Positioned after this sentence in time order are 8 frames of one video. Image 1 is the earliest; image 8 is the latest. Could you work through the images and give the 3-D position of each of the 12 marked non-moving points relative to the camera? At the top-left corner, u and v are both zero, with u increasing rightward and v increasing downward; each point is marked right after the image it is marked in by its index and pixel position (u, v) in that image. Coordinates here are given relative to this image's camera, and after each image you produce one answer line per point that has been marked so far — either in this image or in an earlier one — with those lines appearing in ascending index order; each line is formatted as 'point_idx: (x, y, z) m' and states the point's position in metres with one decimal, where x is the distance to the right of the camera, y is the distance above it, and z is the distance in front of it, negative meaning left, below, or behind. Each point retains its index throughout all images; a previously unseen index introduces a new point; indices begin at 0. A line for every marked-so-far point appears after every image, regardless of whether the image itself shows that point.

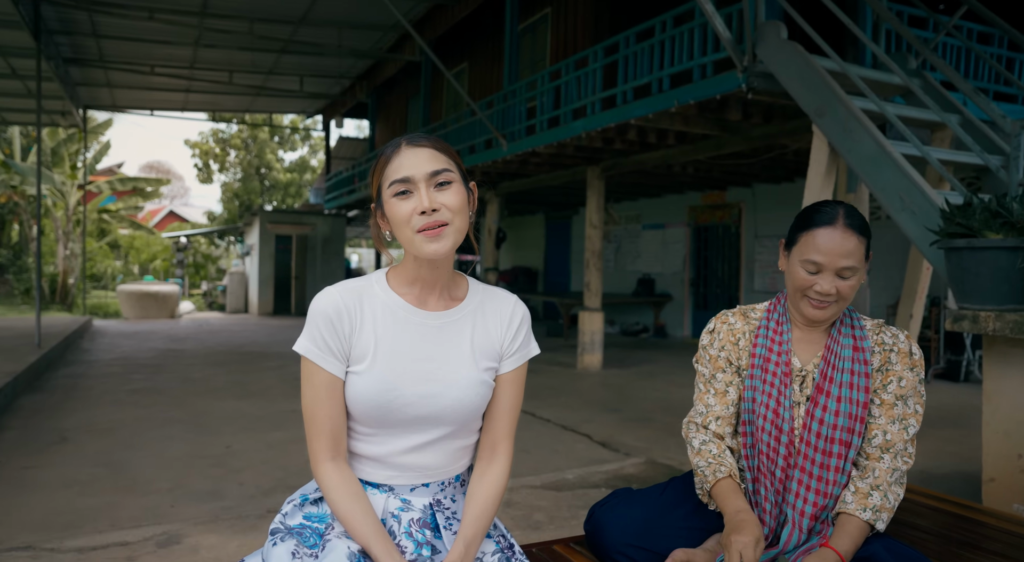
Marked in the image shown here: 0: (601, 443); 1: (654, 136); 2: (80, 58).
0: (+0.7, -1.3, +5.2) m
1: (+1.4, +1.5, +6.8) m
2: (-7.1, +3.7, +11.0) m
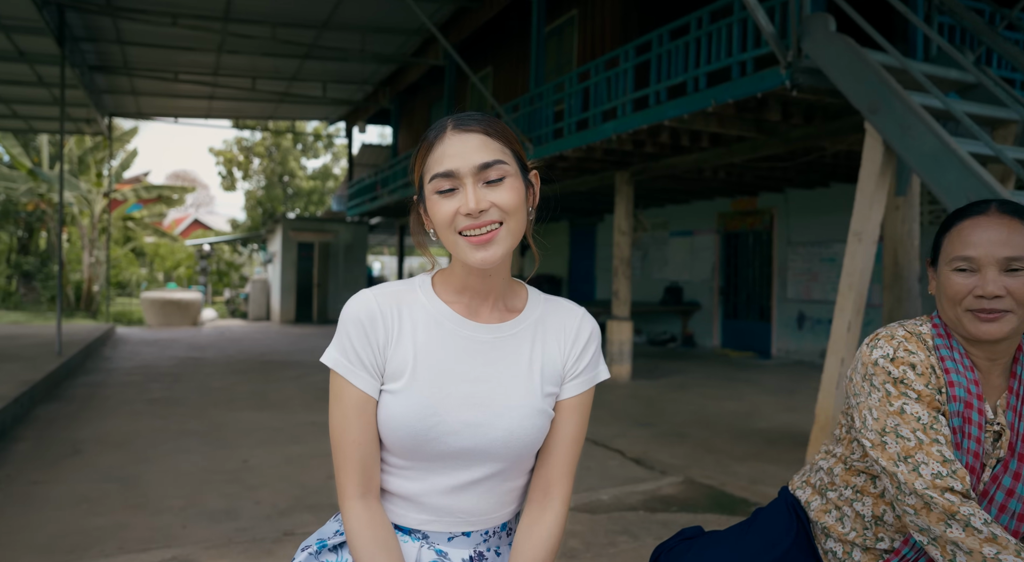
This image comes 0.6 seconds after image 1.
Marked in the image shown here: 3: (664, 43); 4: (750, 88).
0: (+0.9, -1.3, +4.9) m
1: (+1.7, +1.4, +6.6) m
2: (-6.7, +3.6, +11.0) m
3: (+1.3, +2.1, +5.9) m
4: (+1.7, +1.4, +4.9) m
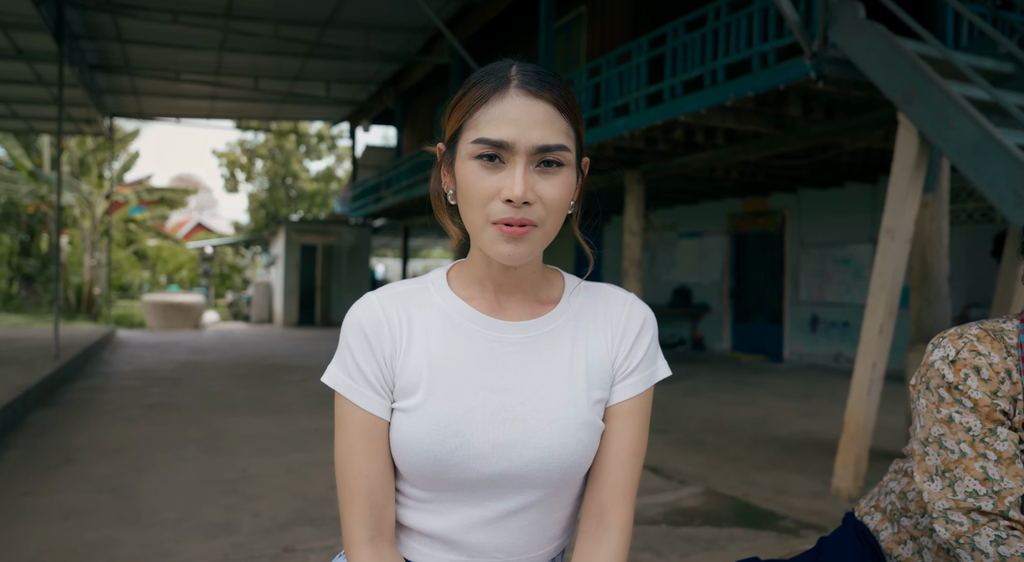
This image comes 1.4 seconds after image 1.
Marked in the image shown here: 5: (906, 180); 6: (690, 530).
0: (+1.0, -1.3, +4.7) m
1: (+1.8, +1.4, +6.4) m
2: (-6.6, +3.5, +10.9) m
3: (+1.4, +2.1, +5.7) m
4: (+1.8, +1.4, +4.7) m
5: (+2.2, +0.6, +3.8) m
6: (+0.9, -1.3, +3.5) m
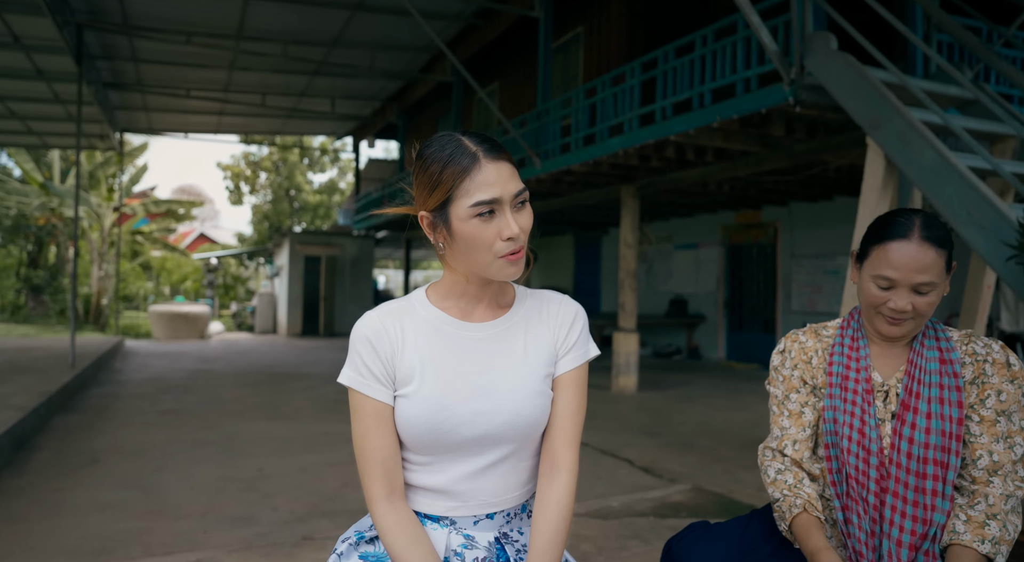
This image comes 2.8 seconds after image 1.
0: (+1.0, -1.4, +5.0) m
1: (+1.8, +1.3, +6.7) m
2: (-6.6, +3.3, +11.2) m
3: (+1.4, +2.0, +6.1) m
4: (+1.8, +1.3, +5.1) m
5: (+2.2, +0.5, +4.1) m
6: (+0.9, -1.4, +3.8) m
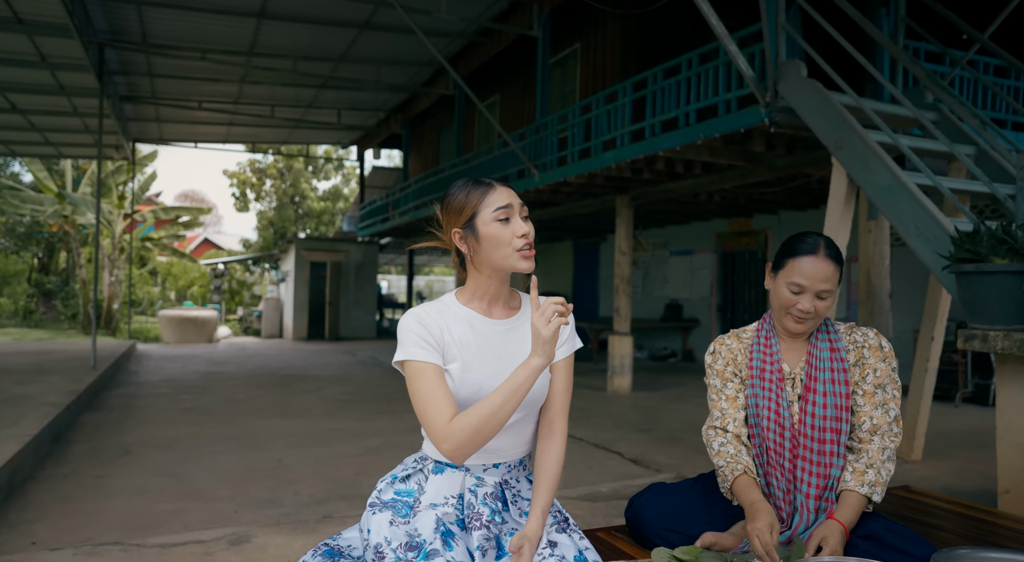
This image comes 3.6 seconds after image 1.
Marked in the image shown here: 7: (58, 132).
0: (+1.0, -1.4, +5.4) m
1: (+1.8, +1.2, +7.1) m
2: (-6.6, +3.2, +11.7) m
3: (+1.4, +1.9, +6.5) m
4: (+1.8, +1.3, +5.5) m
5: (+2.2, +0.5, +4.5) m
6: (+0.9, -1.4, +4.2) m
7: (-7.9, +2.6, +11.8) m
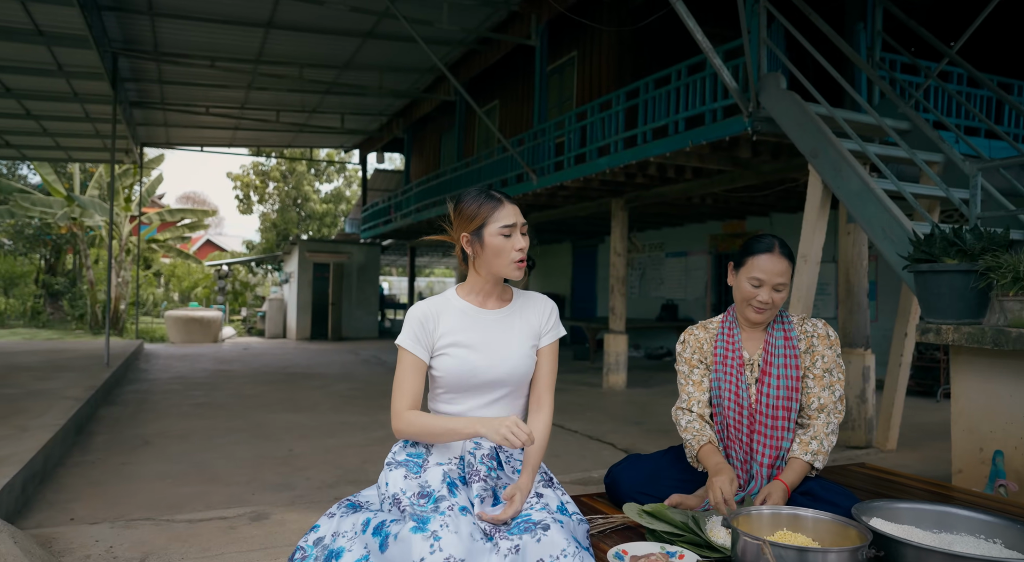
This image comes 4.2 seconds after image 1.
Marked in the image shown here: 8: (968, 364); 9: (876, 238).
0: (+1.0, -1.4, +5.7) m
1: (+1.8, +1.2, +7.4) m
2: (-6.6, +3.2, +12.0) m
3: (+1.4, +1.9, +6.8) m
4: (+1.8, +1.3, +5.8) m
5: (+2.2, +0.5, +4.8) m
6: (+0.9, -1.4, +4.5) m
7: (-8.0, +2.6, +12.1) m
8: (+2.4, -0.4, +3.6) m
9: (+2.3, +0.3, +4.2) m
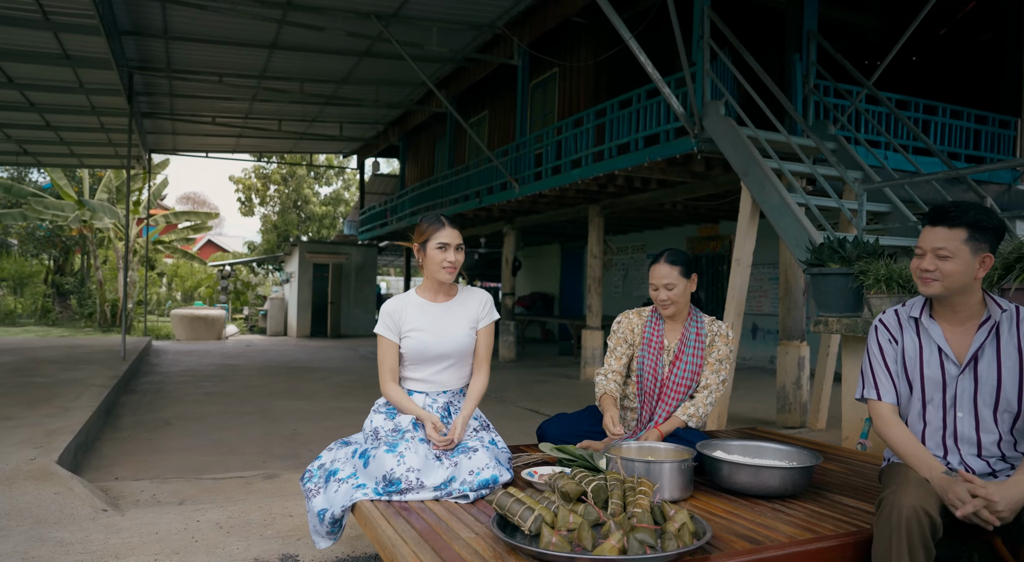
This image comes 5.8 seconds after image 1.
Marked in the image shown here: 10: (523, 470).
0: (+0.7, -1.4, +6.5) m
1: (+1.5, +1.2, +8.2) m
2: (-6.8, +3.2, +12.8) m
3: (+1.2, +1.9, +7.6) m
4: (+1.6, +1.3, +6.6) m
5: (+2.0, +0.5, +5.6) m
6: (+0.7, -1.4, +5.3) m
7: (-8.2, +2.6, +12.9) m
8: (+2.2, -0.4, +4.4) m
9: (+2.0, +0.3, +5.0) m
10: (0.0, -0.8, +2.7) m
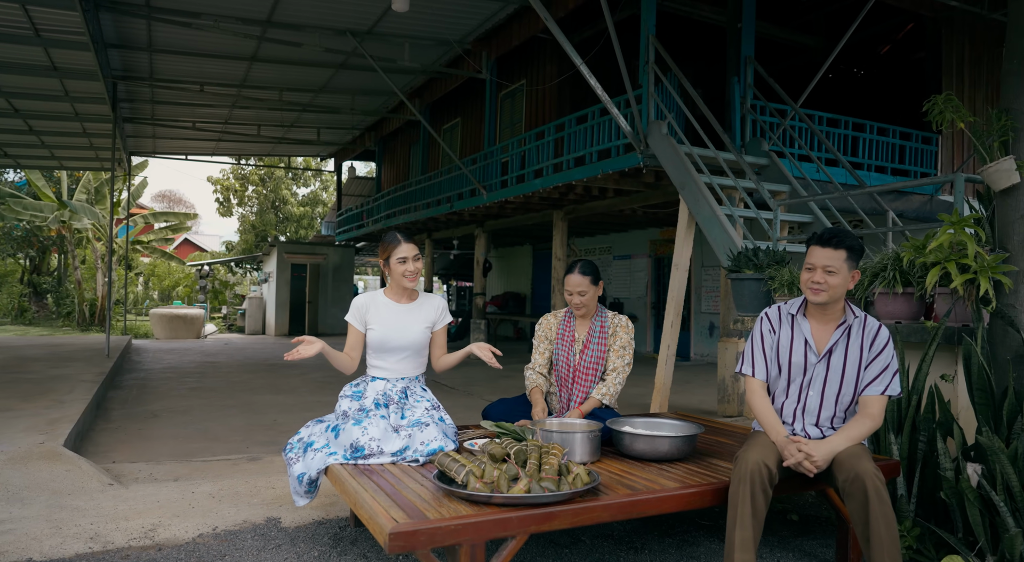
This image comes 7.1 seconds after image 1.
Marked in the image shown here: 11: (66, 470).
0: (+0.3, -1.5, +7.1) m
1: (+1.1, +1.2, +8.9) m
2: (-7.4, +3.2, +13.2) m
3: (+0.8, +1.9, +8.2) m
4: (+1.2, +1.3, +7.2) m
5: (+1.6, +0.4, +6.3) m
6: (+0.3, -1.4, +5.9) m
7: (-8.8, +2.6, +13.2) m
8: (+1.9, -0.5, +5.0) m
9: (+1.7, +0.2, +5.6) m
10: (-0.2, -0.8, +3.3) m
11: (-2.7, -1.2, +4.1) m
